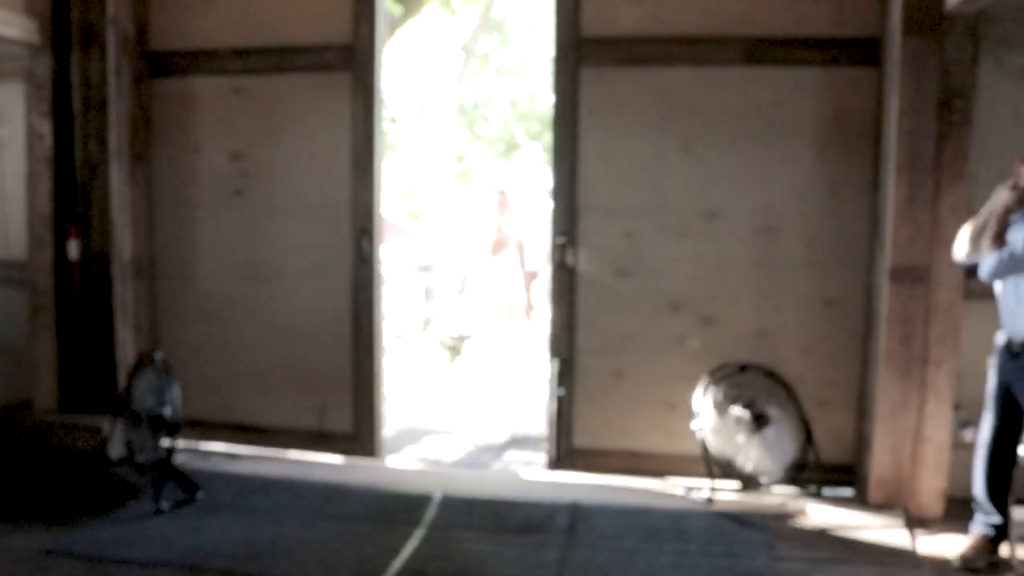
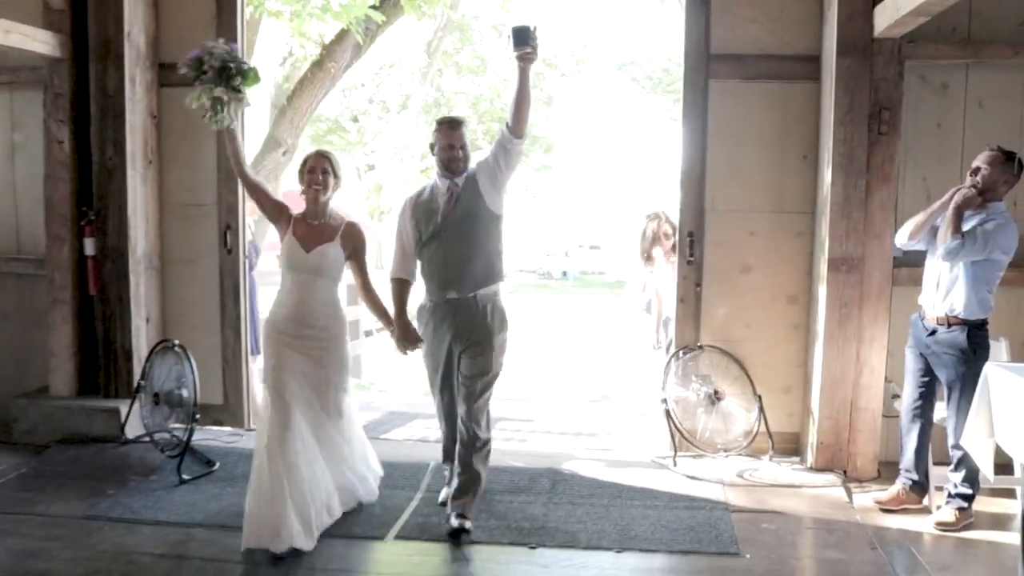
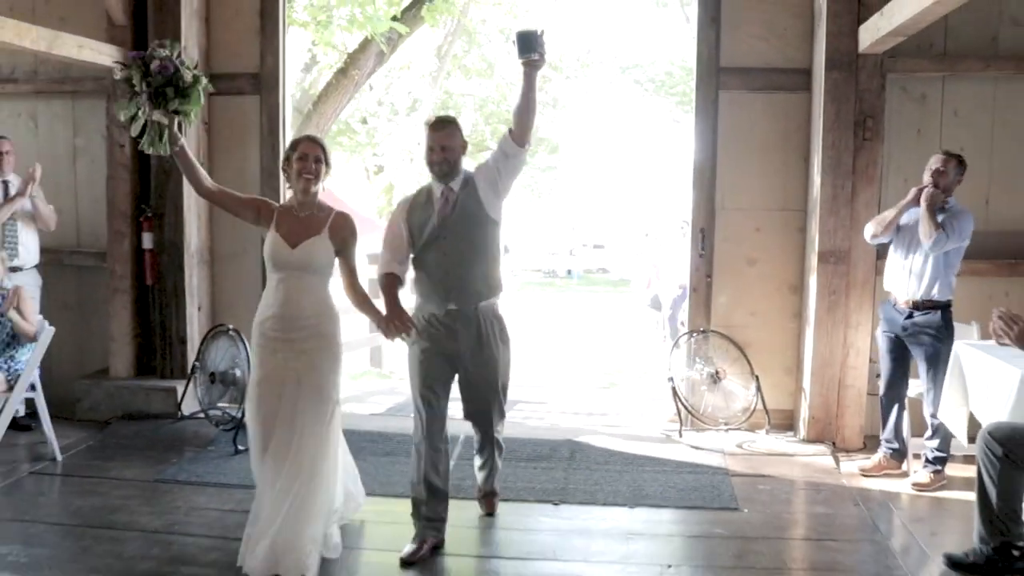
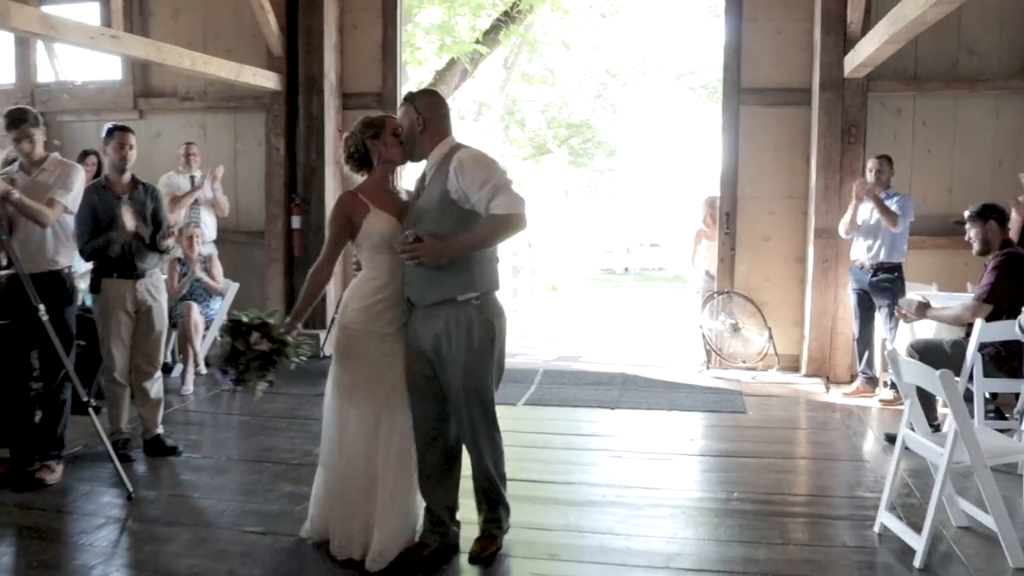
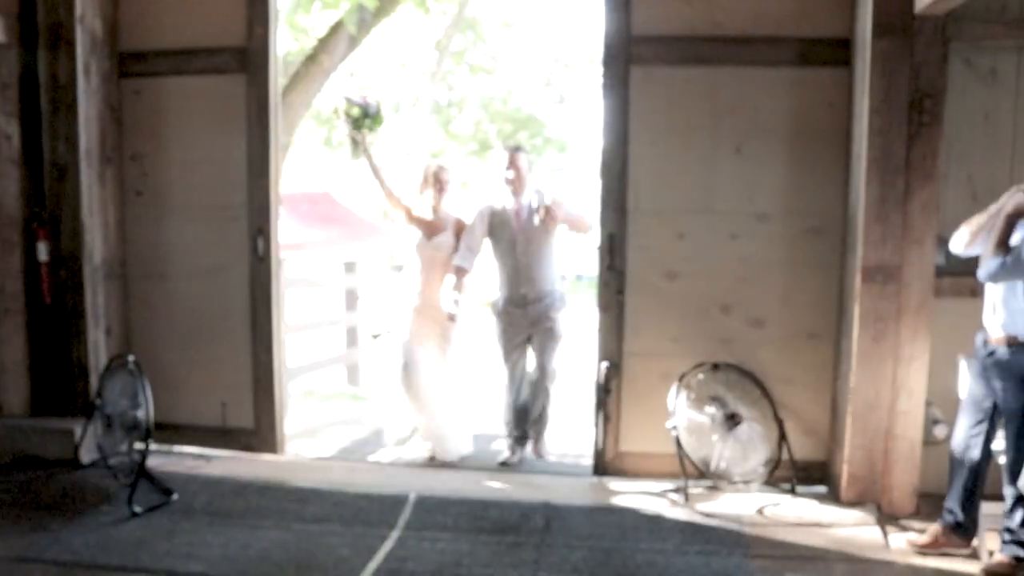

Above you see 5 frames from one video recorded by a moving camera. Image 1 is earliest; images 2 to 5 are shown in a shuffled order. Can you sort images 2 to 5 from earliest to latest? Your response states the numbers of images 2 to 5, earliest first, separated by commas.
5, 2, 3, 4
